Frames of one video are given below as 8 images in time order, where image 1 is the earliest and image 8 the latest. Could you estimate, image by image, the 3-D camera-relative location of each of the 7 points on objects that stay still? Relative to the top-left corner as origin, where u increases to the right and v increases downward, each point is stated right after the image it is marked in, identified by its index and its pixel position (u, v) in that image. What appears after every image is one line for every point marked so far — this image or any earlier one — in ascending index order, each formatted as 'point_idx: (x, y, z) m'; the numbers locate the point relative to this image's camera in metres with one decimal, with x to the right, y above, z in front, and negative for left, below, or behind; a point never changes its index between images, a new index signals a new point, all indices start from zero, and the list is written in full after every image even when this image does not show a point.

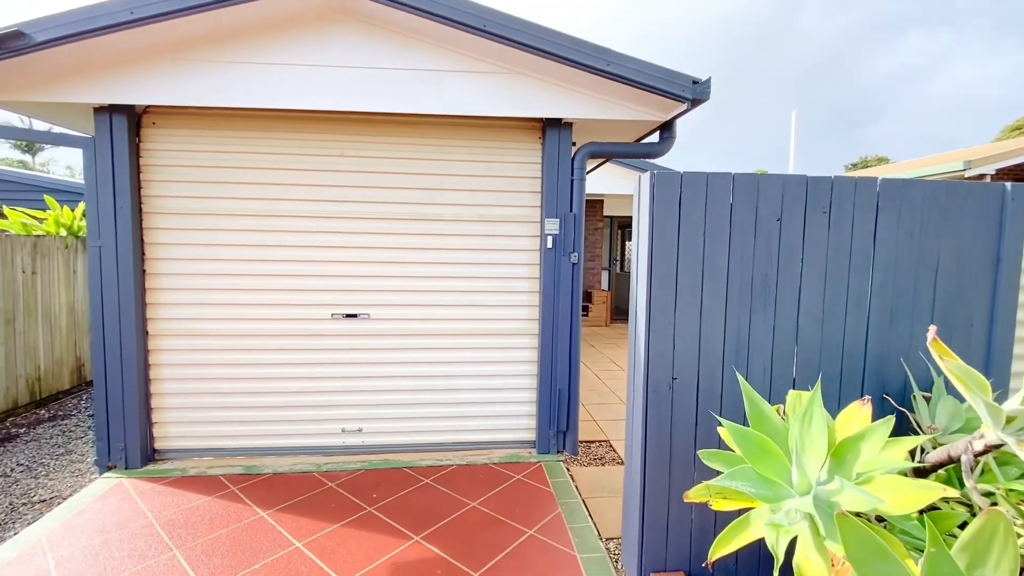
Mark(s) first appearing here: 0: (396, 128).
0: (-0.7, +1.0, +3.1) m
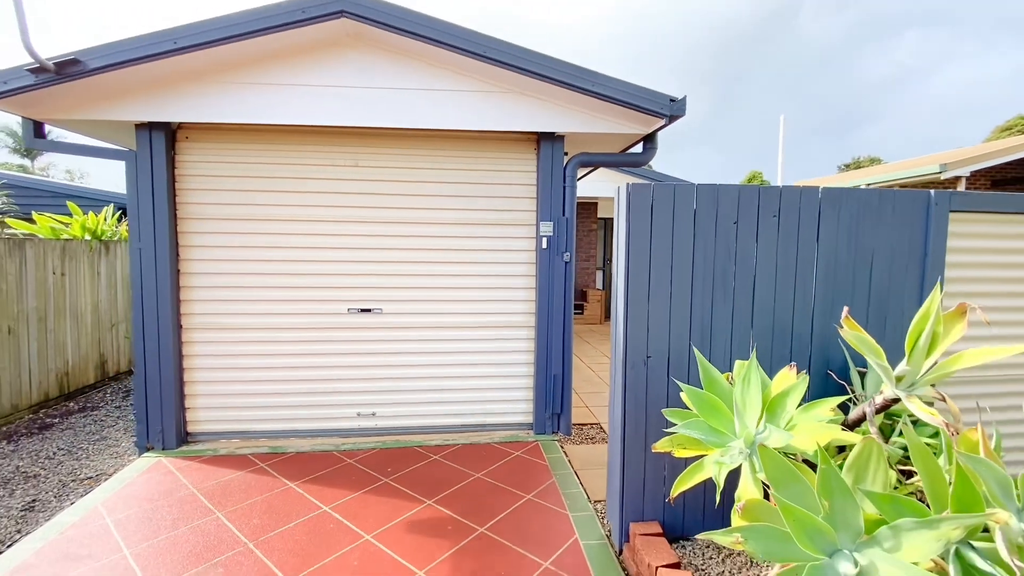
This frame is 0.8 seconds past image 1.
0: (-0.7, +1.0, +3.4) m
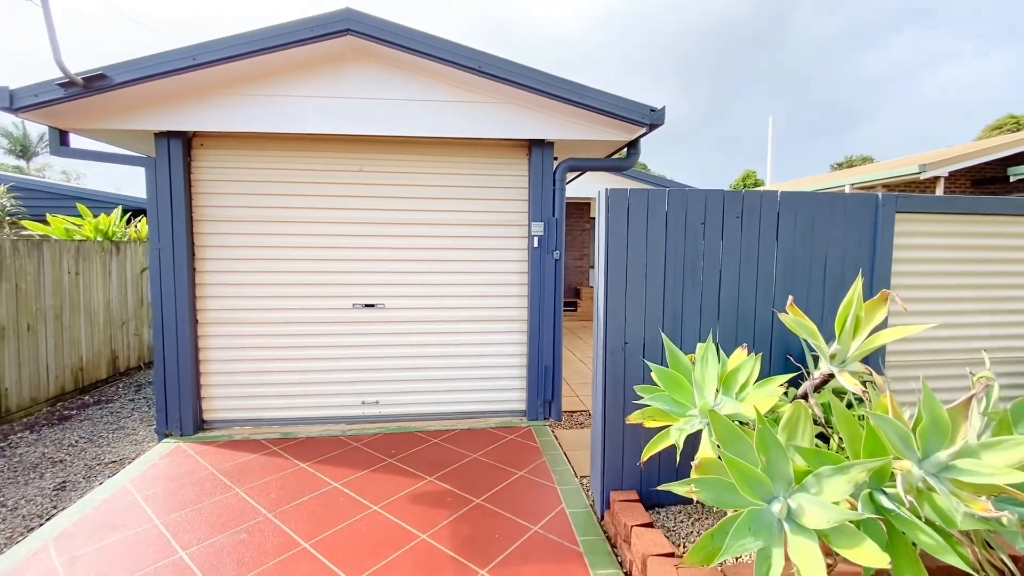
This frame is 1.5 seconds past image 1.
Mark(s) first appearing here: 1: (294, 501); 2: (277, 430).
0: (-0.8, +1.1, +3.6) m
1: (-1.2, -1.2, +2.7) m
2: (-1.7, -1.1, +3.6) m
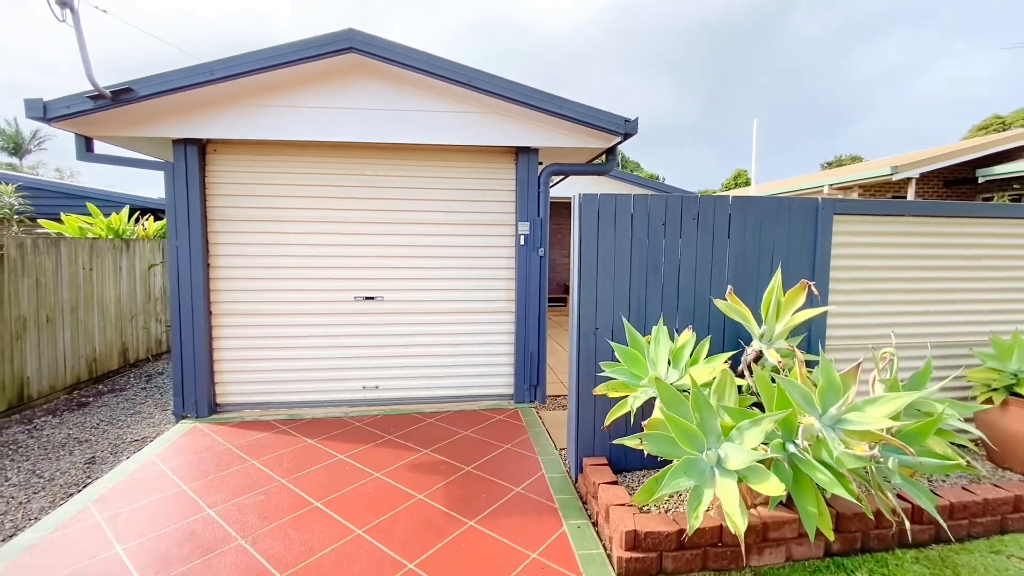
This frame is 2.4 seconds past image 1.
0: (-0.9, +1.1, +4.0) m
1: (-1.3, -1.1, +3.0) m
2: (-1.8, -1.0, +4.0) m
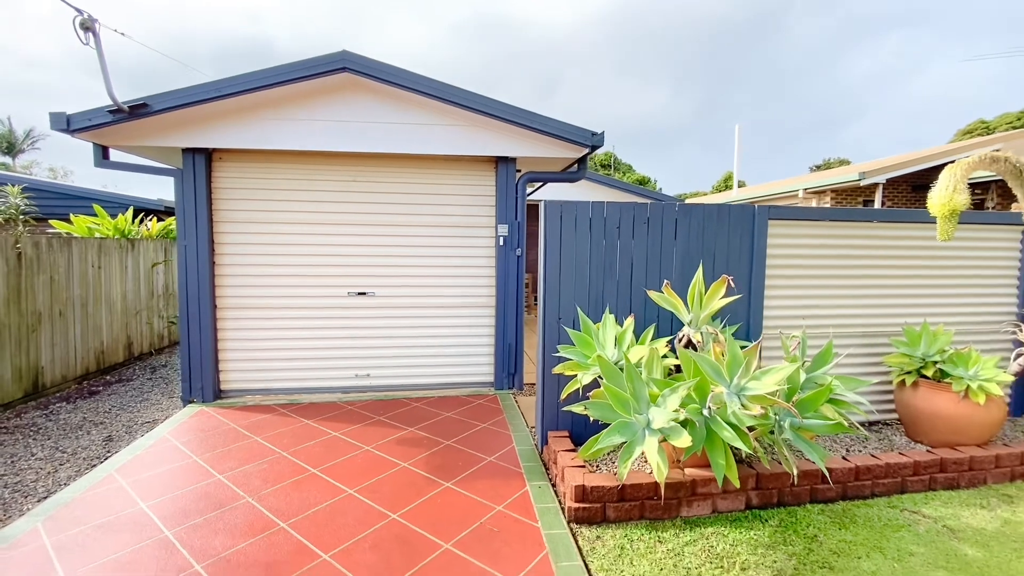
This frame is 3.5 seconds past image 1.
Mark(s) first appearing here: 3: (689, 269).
0: (-1.1, +1.1, +4.3) m
1: (-1.5, -1.1, +3.4) m
2: (-2.0, -1.0, +4.3) m
3: (+1.2, +0.1, +3.2) m
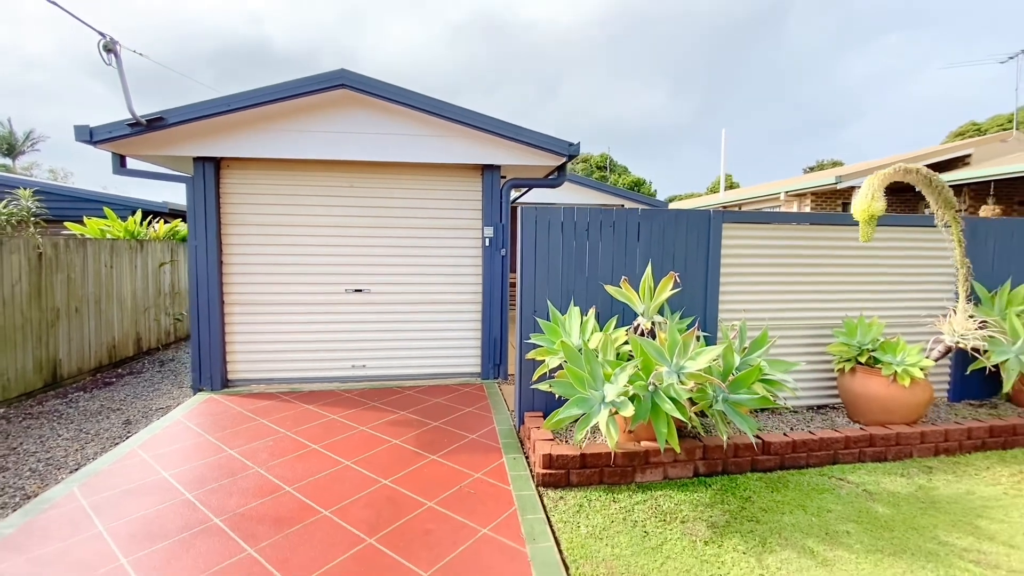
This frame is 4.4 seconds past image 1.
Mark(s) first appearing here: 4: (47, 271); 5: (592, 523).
0: (-1.2, +1.2, +4.7) m
1: (-1.6, -1.1, +3.8) m
2: (-2.2, -1.0, +4.7) m
3: (+1.0, +0.2, +3.6) m
4: (-4.9, +0.2, +5.1) m
5: (+0.4, -1.2, +2.5) m
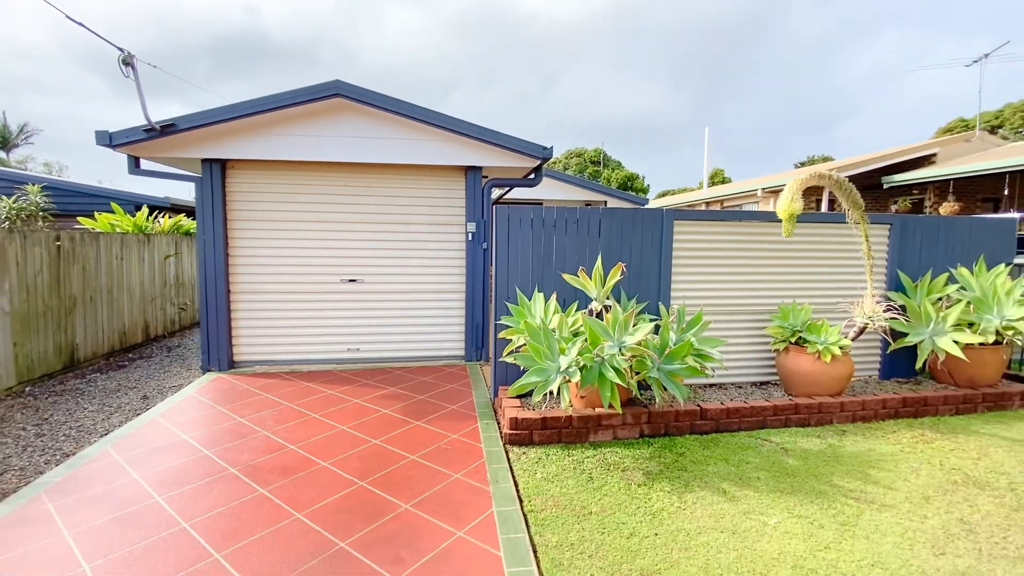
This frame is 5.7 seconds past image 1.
0: (-1.4, +1.3, +5.2) m
1: (-1.8, -1.0, +4.3) m
2: (-2.4, -0.8, +5.2) m
3: (+0.8, +0.2, +4.1) m
4: (-5.1, +0.3, +5.5) m
5: (+0.2, -1.1, +3.0) m
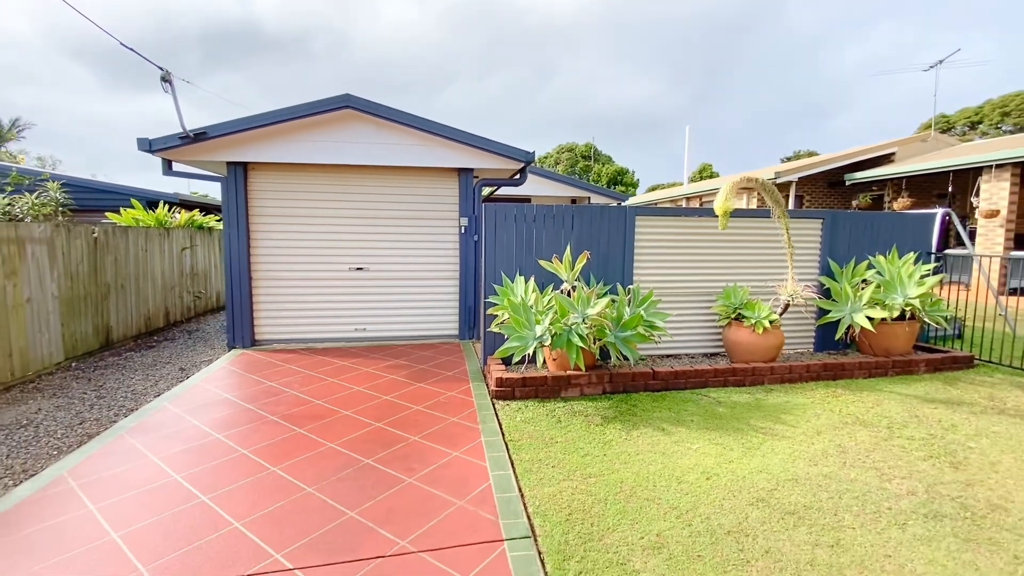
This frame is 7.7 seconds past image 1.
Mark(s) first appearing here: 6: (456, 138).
0: (-1.6, +1.4, +5.9) m
1: (-2.0, -0.8, +5.0) m
2: (-2.5, -0.7, +5.9) m
3: (+0.7, +0.4, +4.8) m
4: (-5.2, +0.4, +6.2) m
5: (+0.1, -1.0, +3.8) m
6: (-0.7, +1.7, +5.6) m
